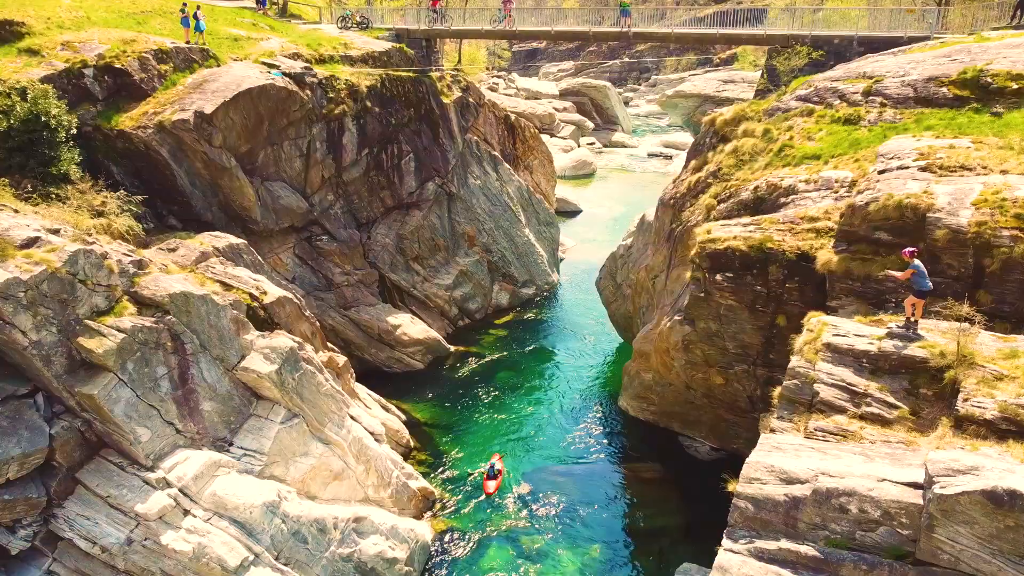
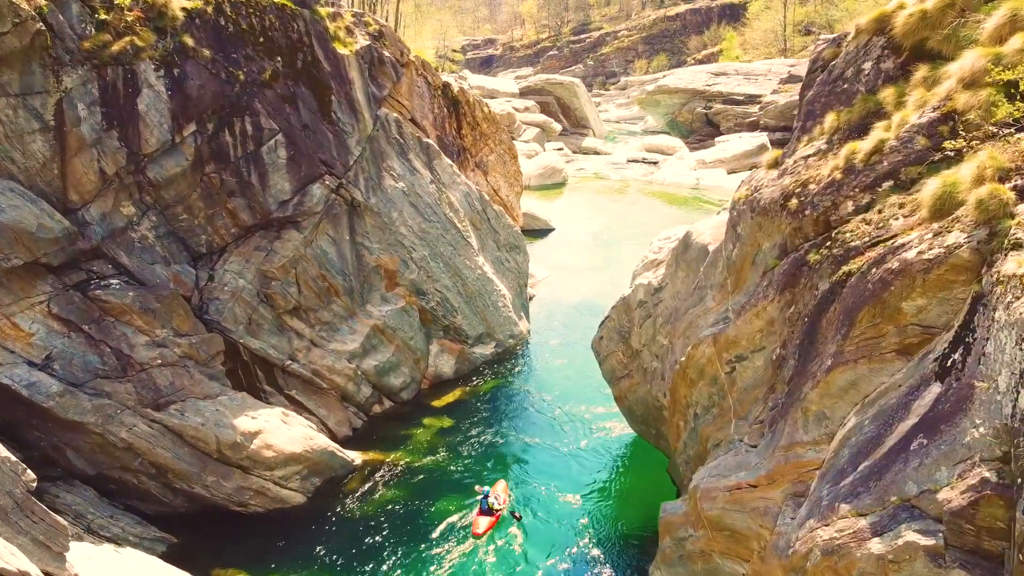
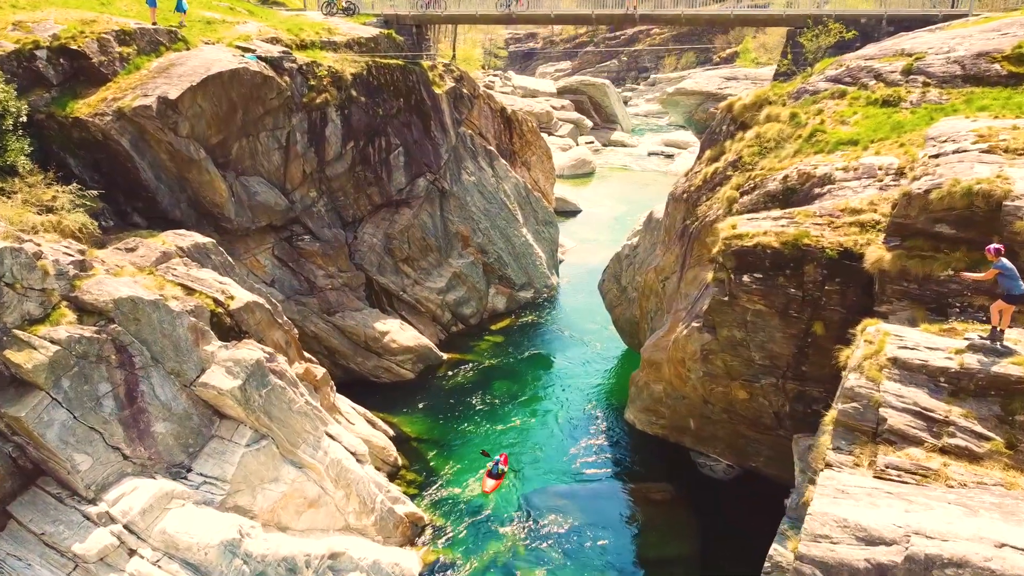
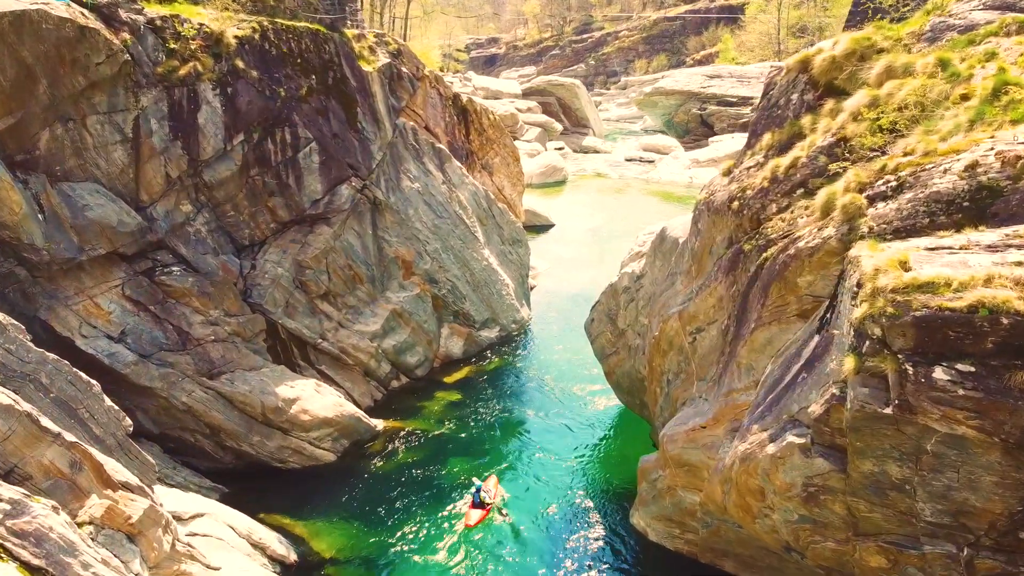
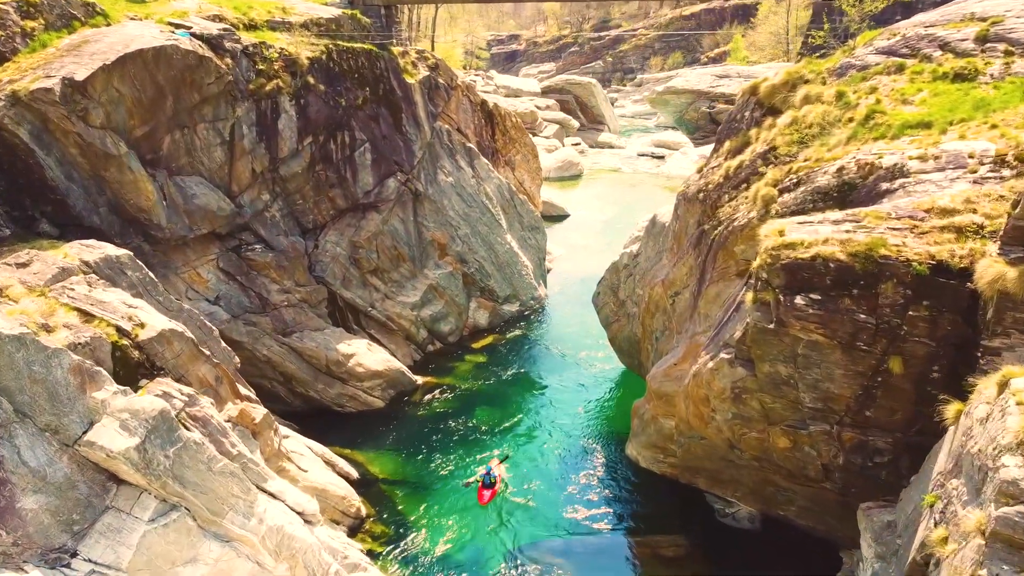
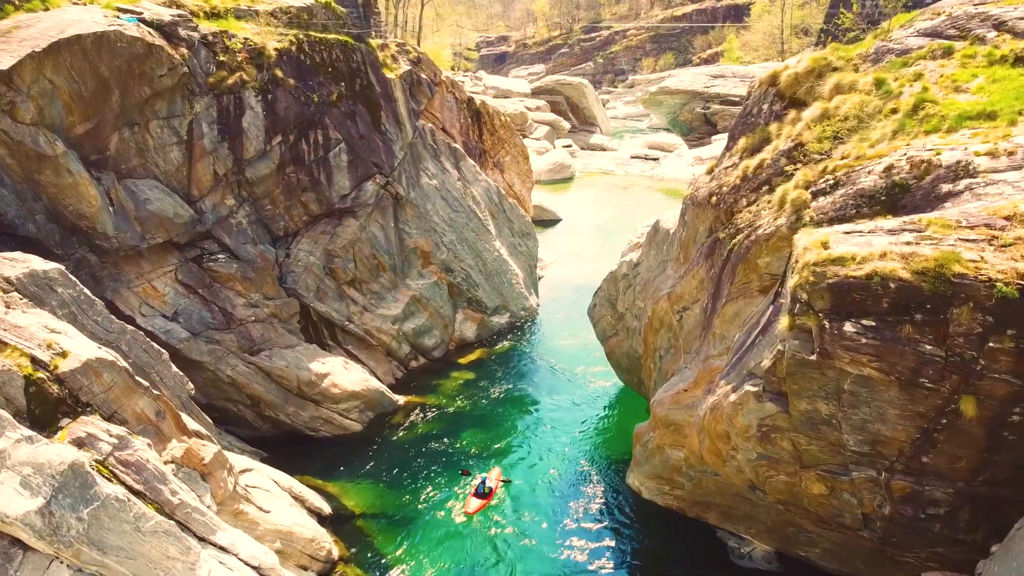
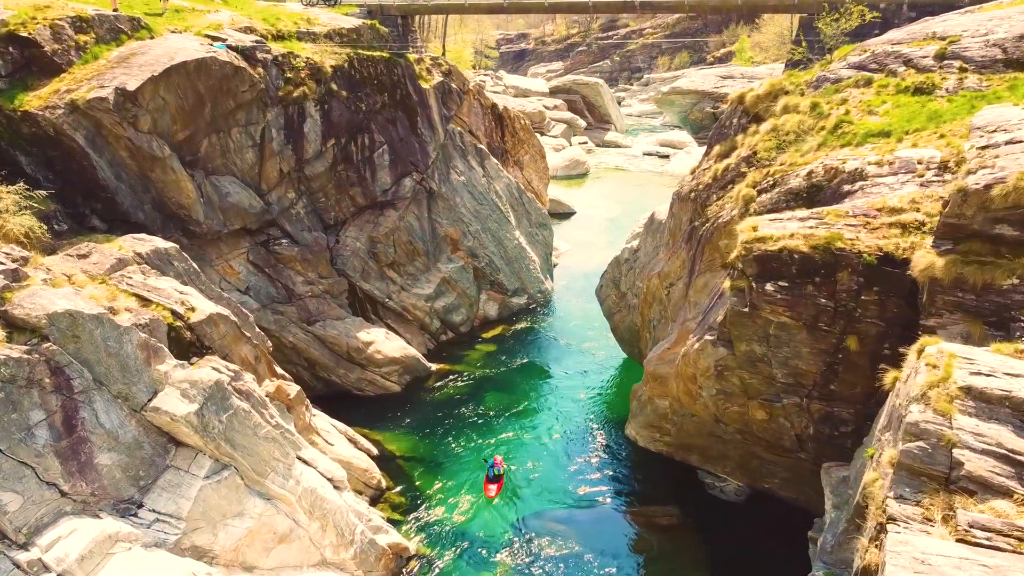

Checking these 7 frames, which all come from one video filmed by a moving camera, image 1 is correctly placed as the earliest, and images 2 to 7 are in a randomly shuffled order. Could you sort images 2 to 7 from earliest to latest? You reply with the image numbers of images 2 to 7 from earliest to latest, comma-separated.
3, 7, 5, 6, 4, 2
